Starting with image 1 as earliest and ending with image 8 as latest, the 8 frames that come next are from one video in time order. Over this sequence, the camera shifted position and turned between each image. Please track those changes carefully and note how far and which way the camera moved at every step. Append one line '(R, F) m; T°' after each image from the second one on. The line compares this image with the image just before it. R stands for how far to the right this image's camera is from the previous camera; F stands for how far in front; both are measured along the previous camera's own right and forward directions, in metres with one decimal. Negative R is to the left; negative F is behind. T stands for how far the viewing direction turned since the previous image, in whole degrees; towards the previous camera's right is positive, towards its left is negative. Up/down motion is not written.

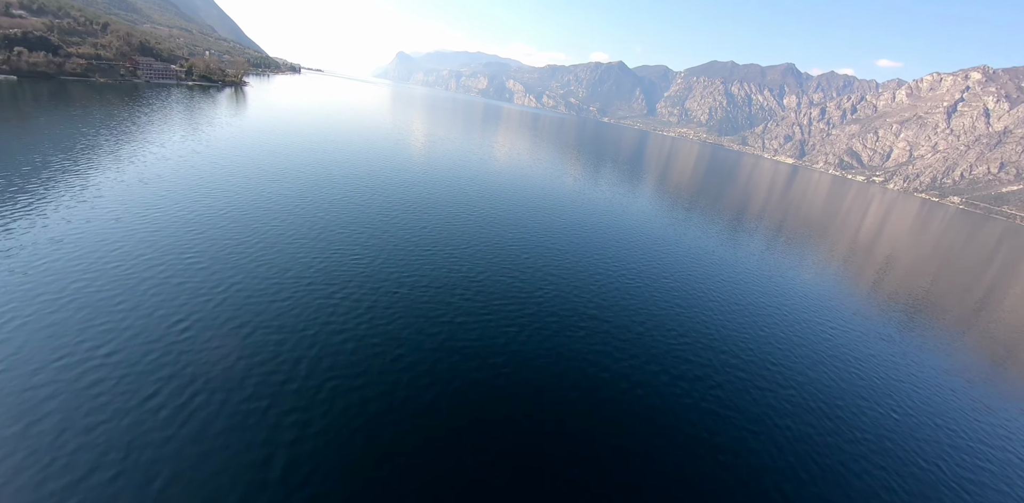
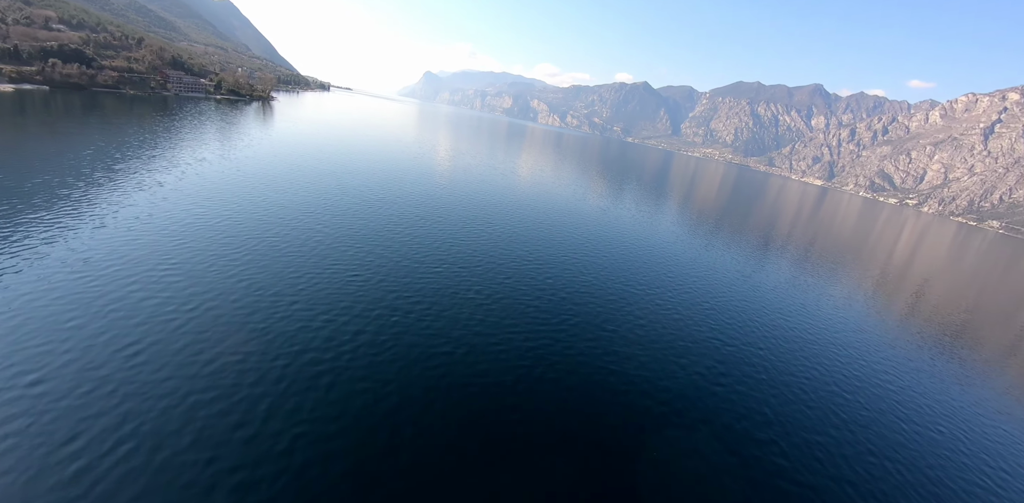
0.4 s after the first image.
(+0.4, +3.6) m; -3°
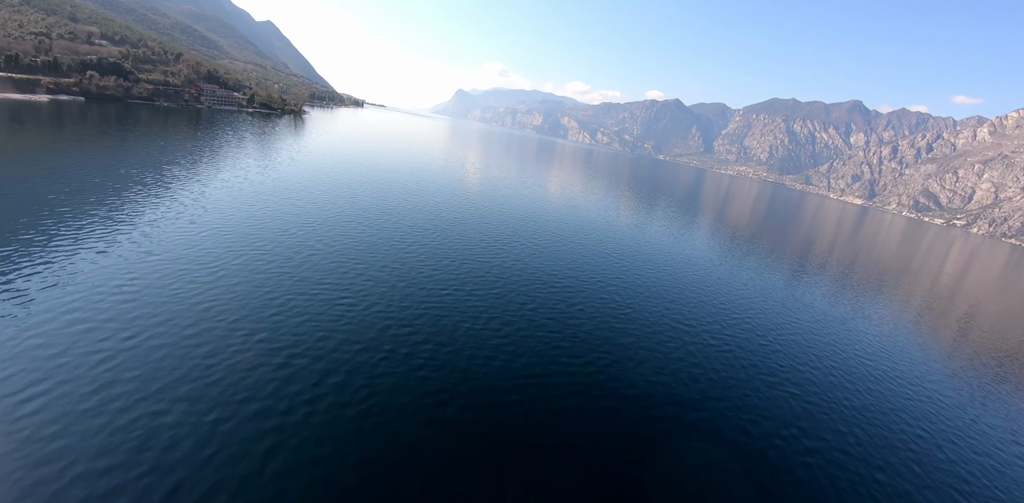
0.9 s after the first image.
(+0.6, +4.7) m; -4°
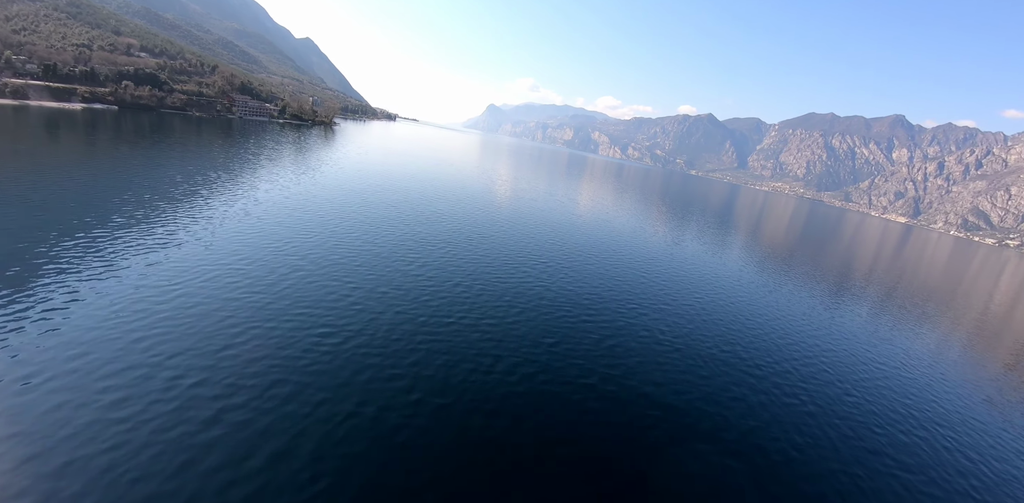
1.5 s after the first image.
(+0.5, +4.6) m; -4°
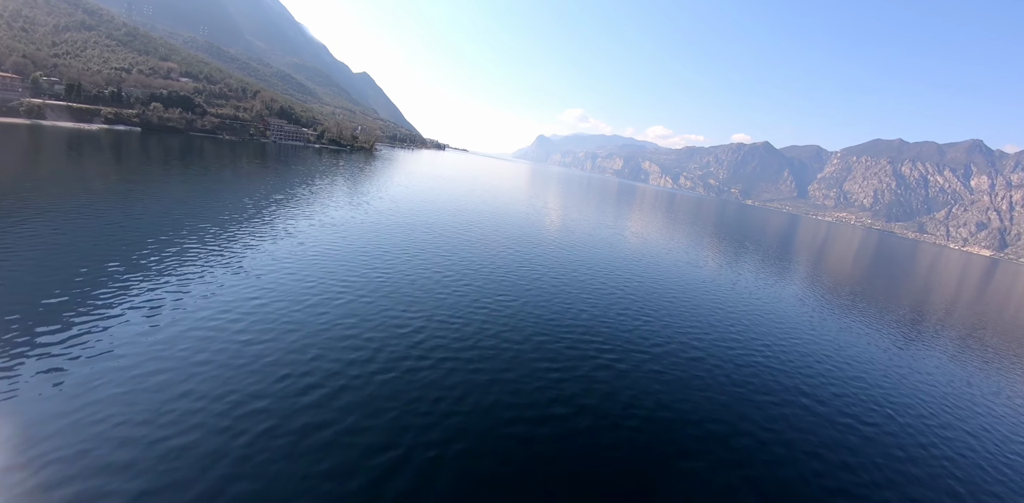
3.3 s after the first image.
(+0.8, +12.2) m; -7°
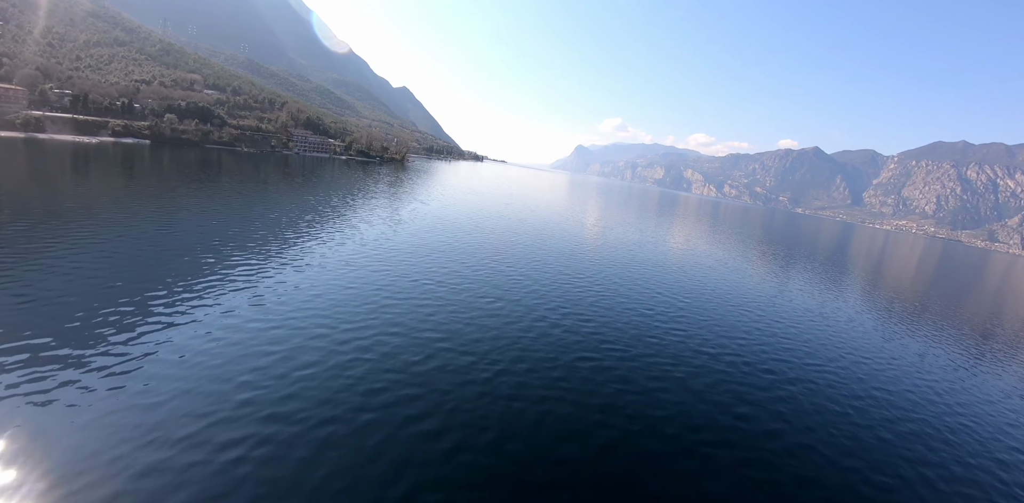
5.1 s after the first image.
(-0.2, +10.7) m; -5°
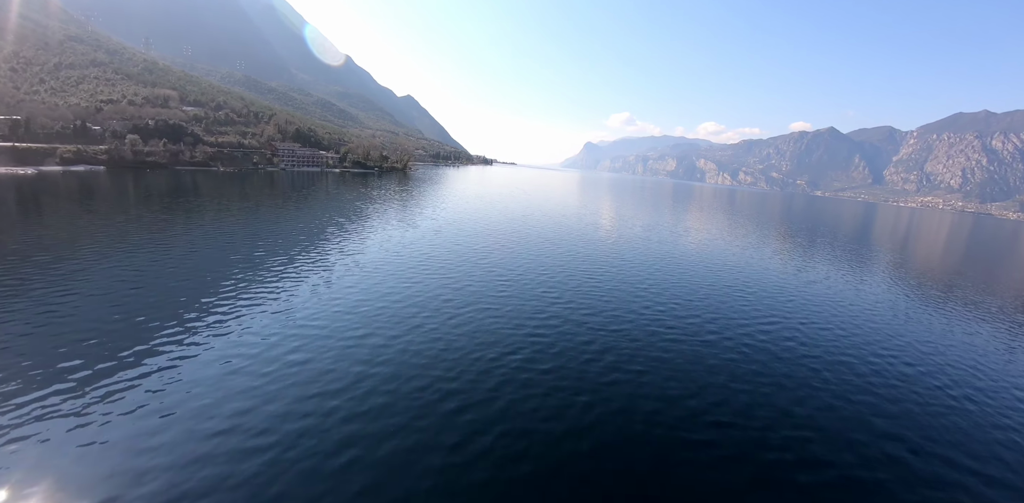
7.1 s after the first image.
(+1.1, +10.1) m; -3°
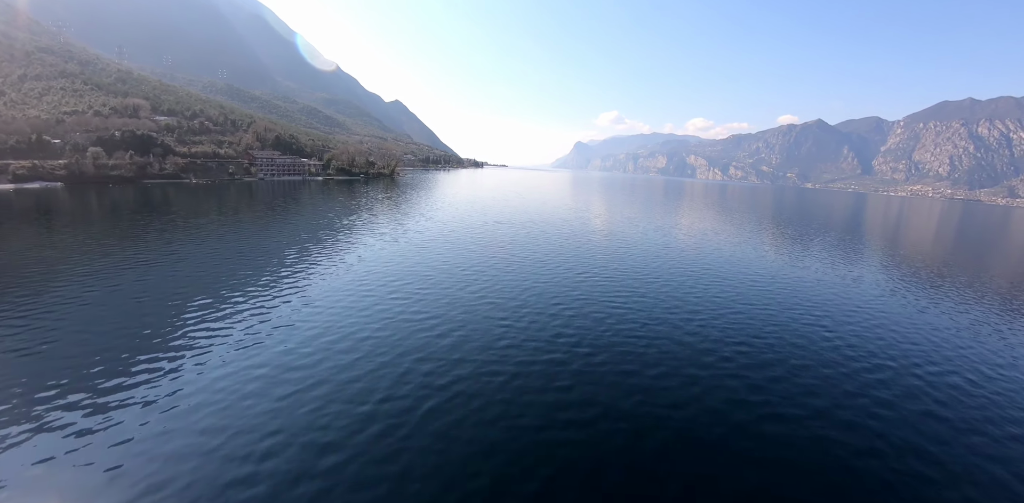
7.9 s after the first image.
(+1.2, +3.4) m; 0°
